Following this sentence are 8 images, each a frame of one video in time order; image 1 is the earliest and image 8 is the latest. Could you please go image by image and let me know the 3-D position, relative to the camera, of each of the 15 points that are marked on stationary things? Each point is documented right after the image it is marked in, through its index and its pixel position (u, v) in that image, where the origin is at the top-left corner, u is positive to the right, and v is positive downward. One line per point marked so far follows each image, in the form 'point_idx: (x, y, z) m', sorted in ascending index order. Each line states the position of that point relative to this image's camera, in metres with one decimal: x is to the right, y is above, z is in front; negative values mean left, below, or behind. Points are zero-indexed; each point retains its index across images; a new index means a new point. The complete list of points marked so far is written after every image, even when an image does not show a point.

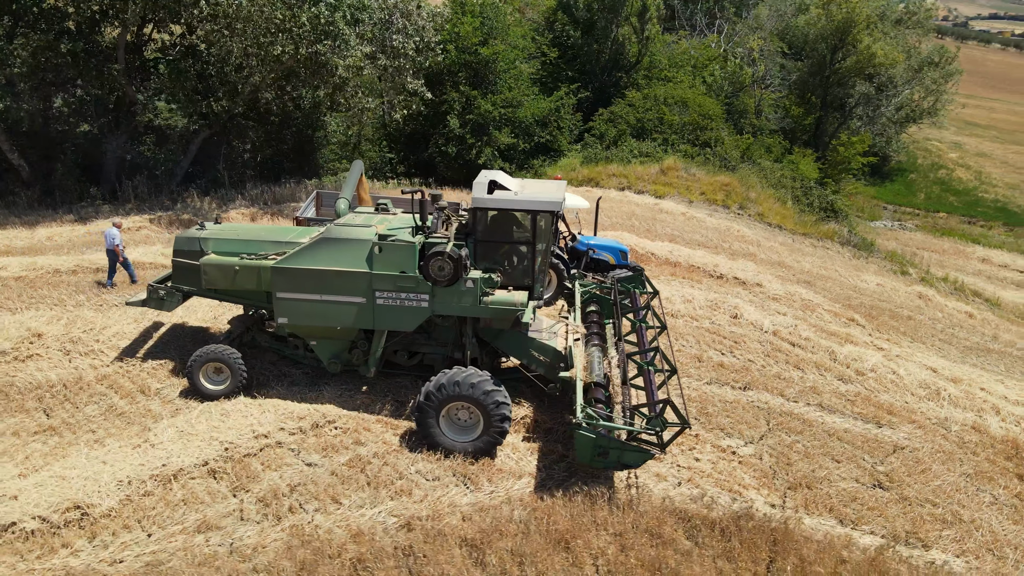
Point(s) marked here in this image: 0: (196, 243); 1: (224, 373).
0: (-3.7, +0.5, +8.6) m
1: (-3.4, -1.0, +8.6) m
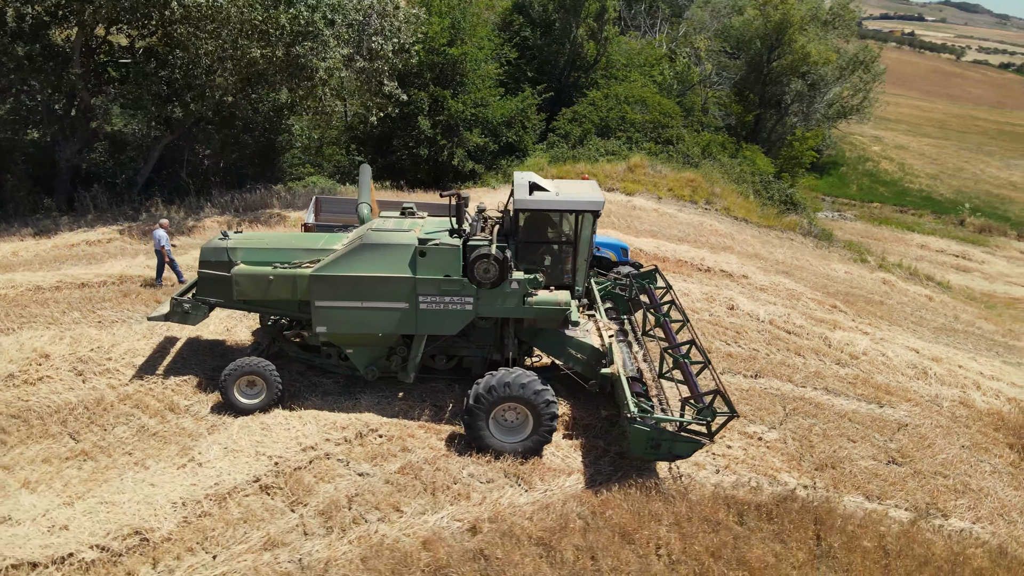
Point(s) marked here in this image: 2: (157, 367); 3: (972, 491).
0: (-3.3, +0.4, +8.3) m
1: (-2.9, -1.1, +8.4) m
2: (-4.3, -1.0, +9.0) m
3: (+5.8, -2.6, +9.3) m
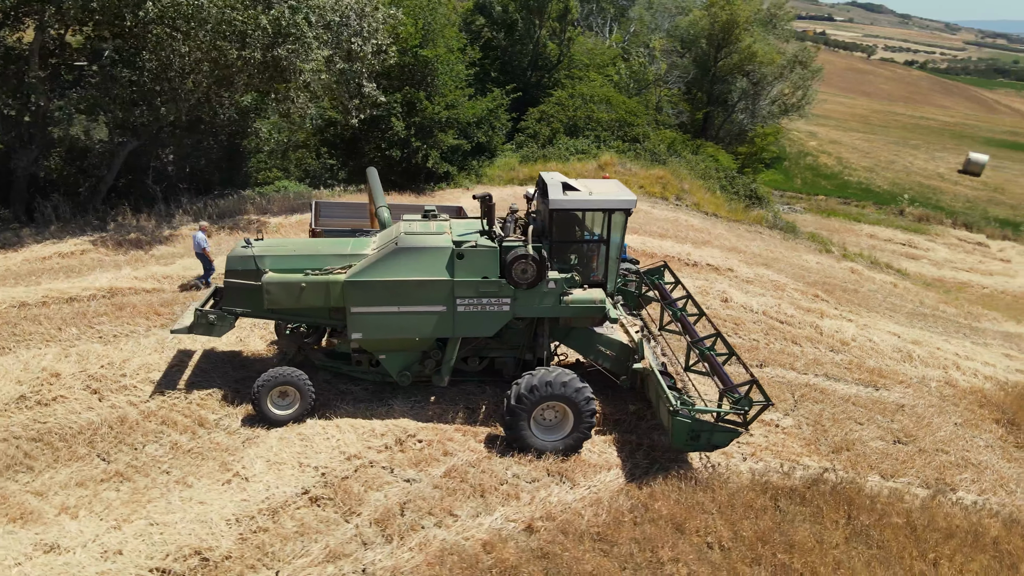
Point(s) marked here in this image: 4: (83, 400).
0: (-2.9, +0.3, +8.1) m
1: (-2.5, -1.2, +8.2) m
2: (-3.9, -1.1, +8.6) m
3: (+6.2, -2.4, +9.9) m
4: (-4.8, -1.2, +8.2) m
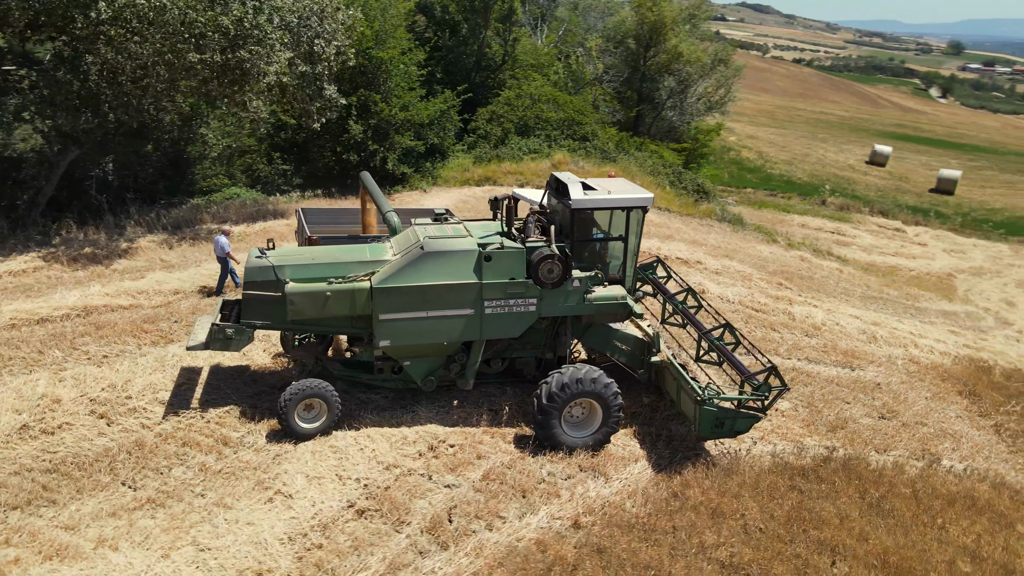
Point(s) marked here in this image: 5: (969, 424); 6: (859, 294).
0: (-2.6, +0.2, +7.8) m
1: (-2.1, -1.3, +8.0) m
2: (-3.6, -1.3, +8.3) m
3: (+6.3, -2.1, +10.6) m
4: (-4.4, -1.4, +7.7) m
5: (+6.9, -2.0, +11.2) m
6: (+7.8, -0.1, +16.5) m
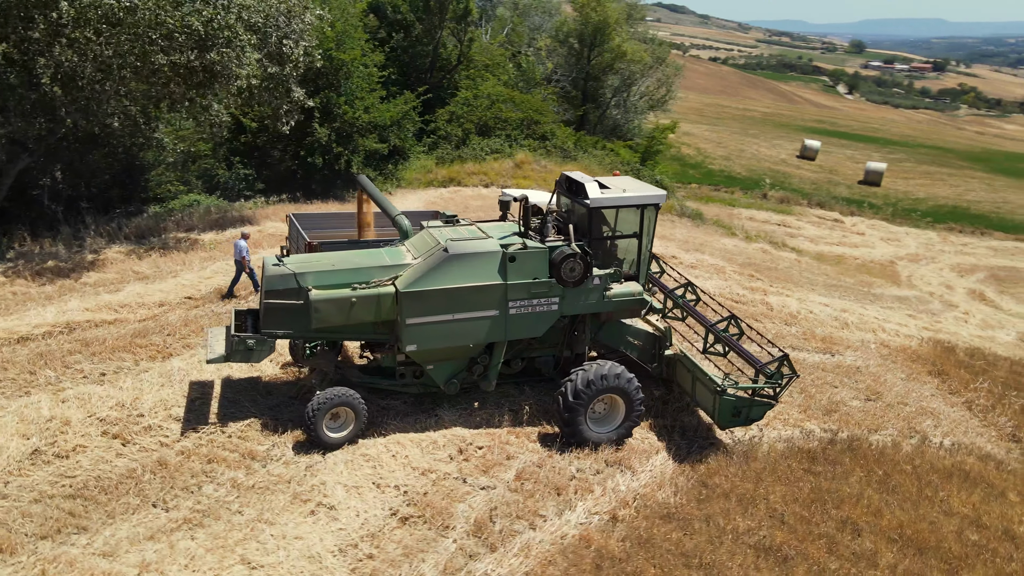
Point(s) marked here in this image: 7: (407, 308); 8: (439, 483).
0: (-2.3, +0.1, +7.6) m
1: (-1.8, -1.4, +7.8) m
2: (-3.3, -1.4, +8.0) m
3: (+6.4, -1.9, +11.3) m
4: (-4.0, -1.6, +7.4) m
5: (+6.9, -1.8, +11.8) m
6: (+7.3, +0.1, +17.3) m
7: (-1.1, -0.2, +7.7) m
8: (-0.7, -2.0, +7.5) m
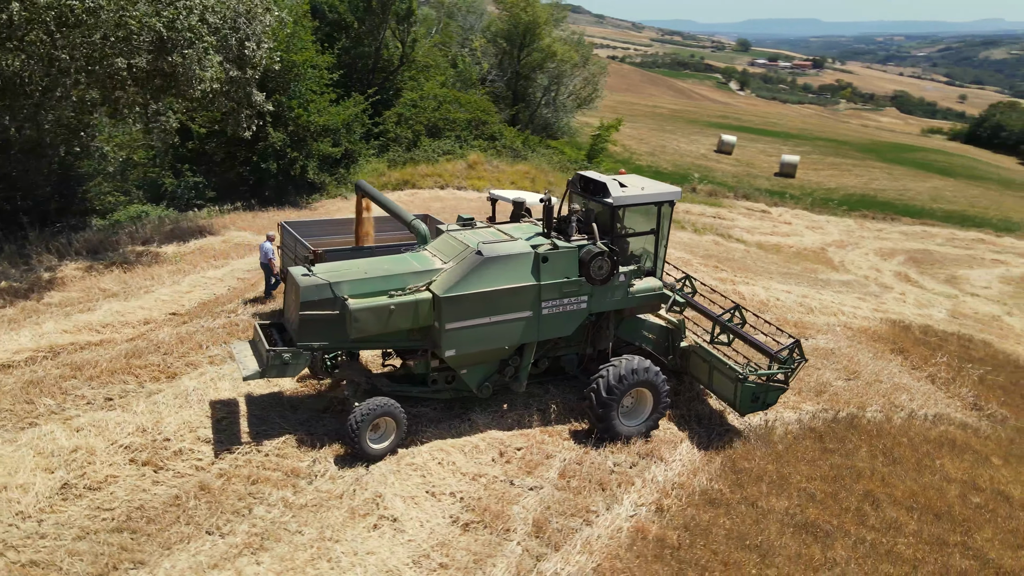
0: (-1.9, 0.0, +7.4) m
1: (-1.3, -1.5, +7.7) m
2: (-2.8, -1.5, +7.6) m
3: (+6.4, -1.6, +12.0) m
4: (-3.5, -1.8, +6.9) m
5: (+6.9, -1.5, +12.7) m
6: (+6.5, +0.4, +18.1) m
7: (-0.7, -0.3, +7.6) m
8: (-0.2, -2.0, +7.5) m
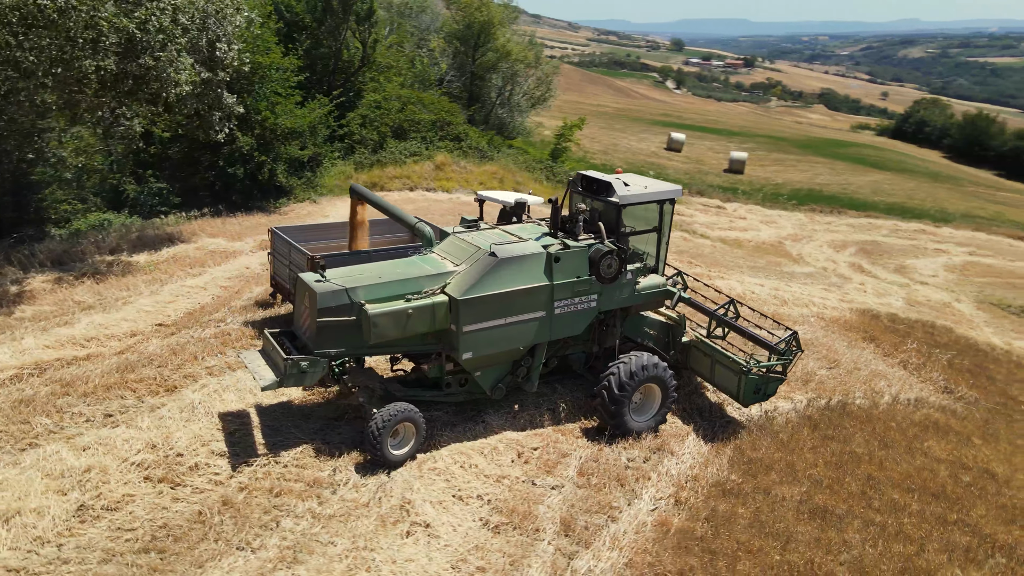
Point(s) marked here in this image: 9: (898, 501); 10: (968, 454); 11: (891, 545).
0: (-1.7, -0.1, +7.3) m
1: (-1.1, -1.5, +7.6) m
2: (-2.6, -1.6, +7.4) m
3: (+6.3, -1.5, +12.5) m
4: (-3.2, -1.9, +6.7) m
5: (+6.7, -1.3, +13.2) m
6: (+5.8, +0.6, +18.6) m
7: (-0.5, -0.3, +7.6) m
8: (0.0, -2.0, +7.5) m
9: (+4.4, -2.4, +8.4) m
10: (+6.1, -2.2, +9.9) m
11: (+3.9, -2.6, +7.6) m
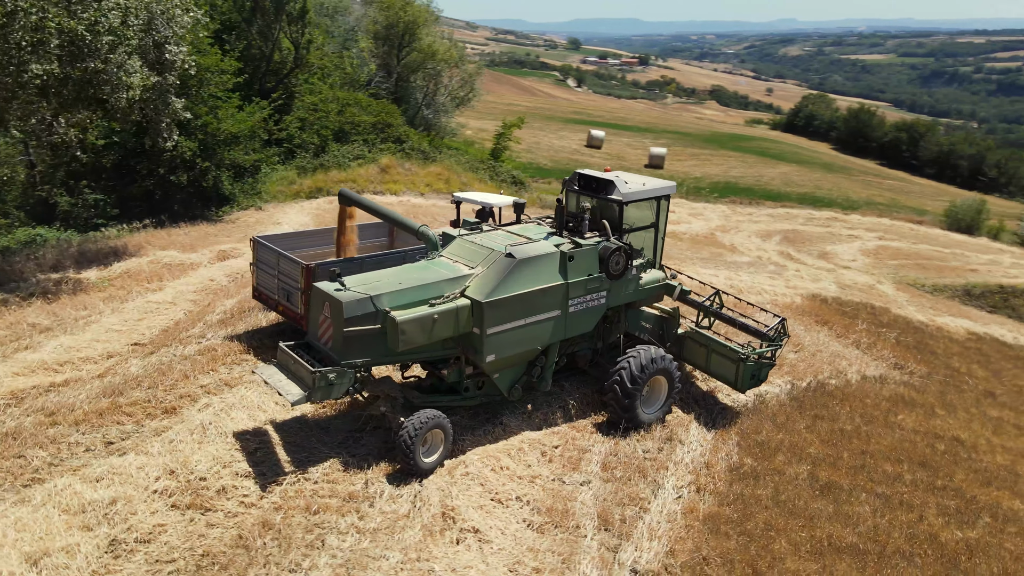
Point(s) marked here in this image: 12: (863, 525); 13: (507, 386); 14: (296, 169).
0: (-1.4, -0.1, +7.1) m
1: (-0.8, -1.6, +7.5) m
2: (-2.3, -1.7, +7.2) m
3: (+5.9, -1.2, +13.3) m
4: (-2.8, -2.0, +6.3) m
5: (+6.3, -1.1, +14.0) m
6: (+4.7, +0.8, +19.2) m
7: (-0.3, -0.3, +7.6) m
8: (+0.3, -2.0, +7.5) m
9: (+4.6, -2.2, +8.9) m
10: (+6.1, -2.0, +10.6) m
11: (+4.2, -2.5, +8.1) m
12: (+3.7, -2.5, +7.7) m
13: (-0.1, -1.1, +8.3) m
14: (-5.7, +3.2, +19.8) m
